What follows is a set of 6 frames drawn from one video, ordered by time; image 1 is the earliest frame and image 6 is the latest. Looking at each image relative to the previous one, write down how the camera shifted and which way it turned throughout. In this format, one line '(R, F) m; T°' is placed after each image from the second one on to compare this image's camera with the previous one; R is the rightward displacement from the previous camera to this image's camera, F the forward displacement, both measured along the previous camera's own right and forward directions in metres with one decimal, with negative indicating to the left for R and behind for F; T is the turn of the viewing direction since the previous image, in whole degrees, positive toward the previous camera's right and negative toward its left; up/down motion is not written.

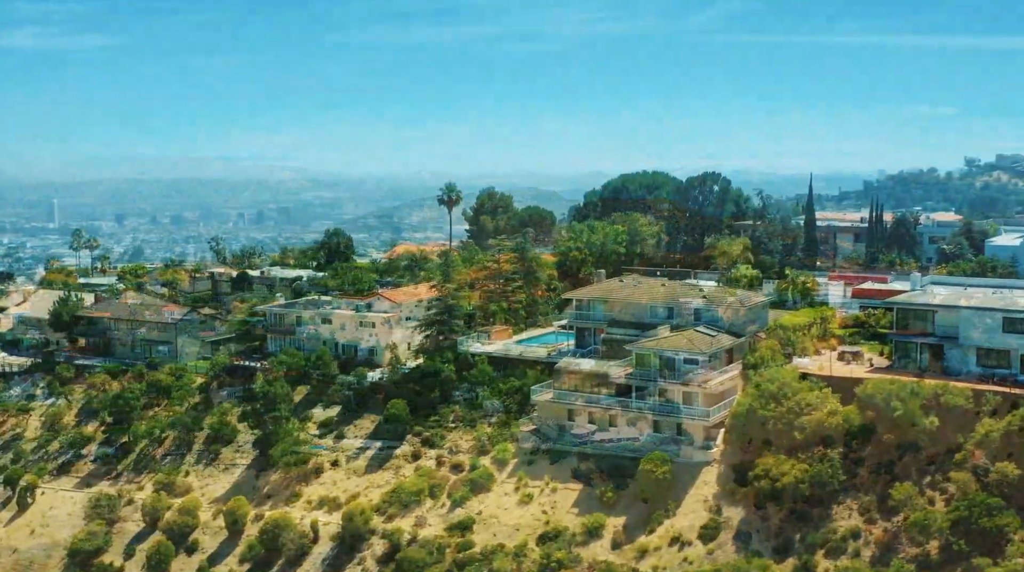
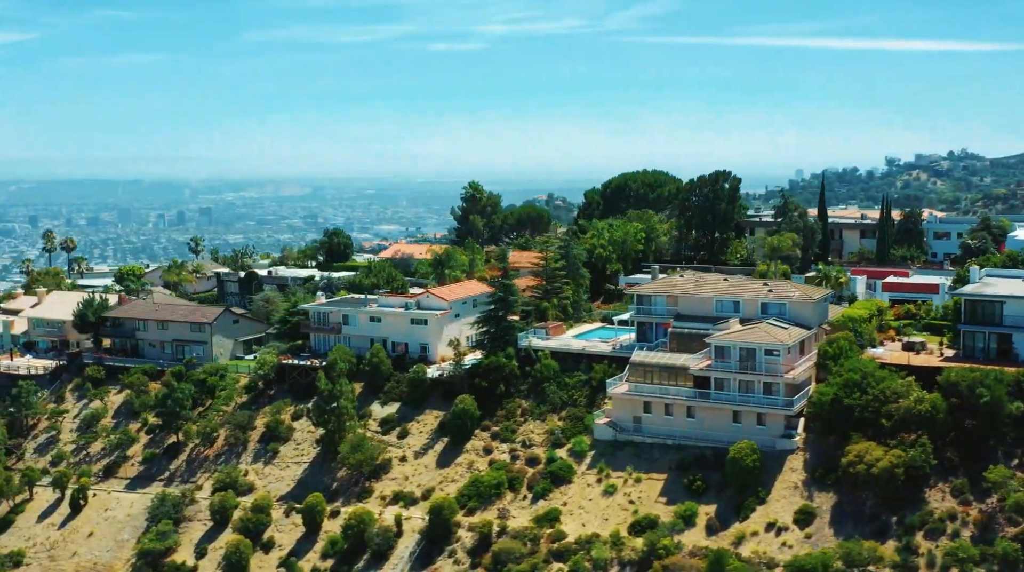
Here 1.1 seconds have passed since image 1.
(-4.6, -0.5) m; +3°
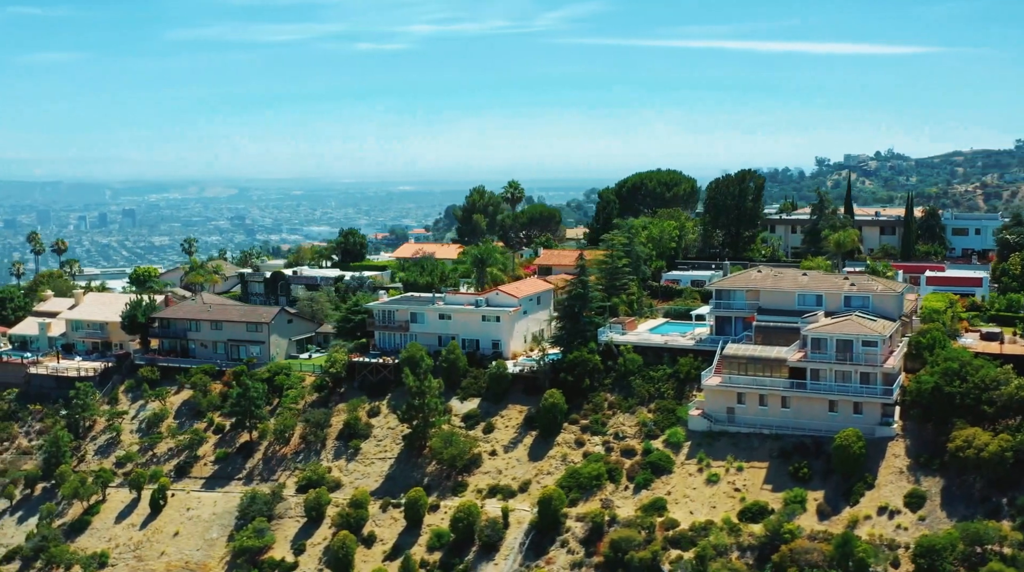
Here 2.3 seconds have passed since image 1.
(-5.2, -0.6) m; +3°
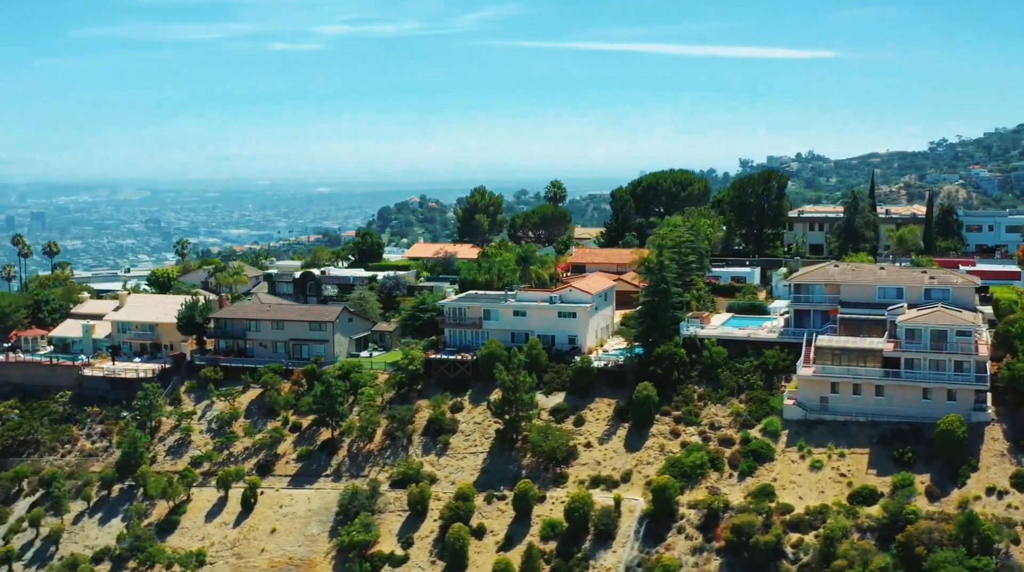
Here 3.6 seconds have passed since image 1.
(-5.9, -0.7) m; +3°
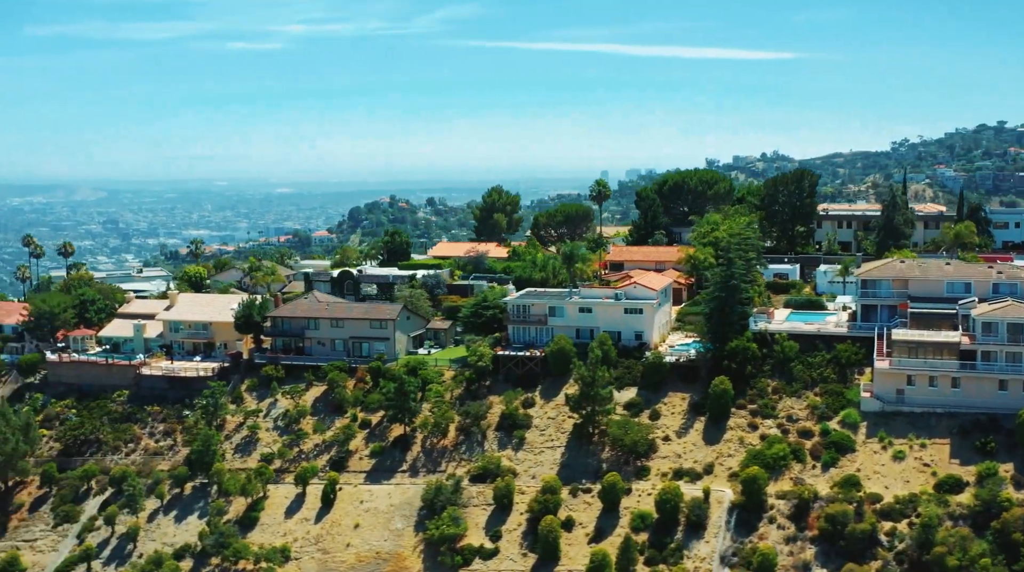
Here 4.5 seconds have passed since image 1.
(-4.0, -0.5) m; +1°
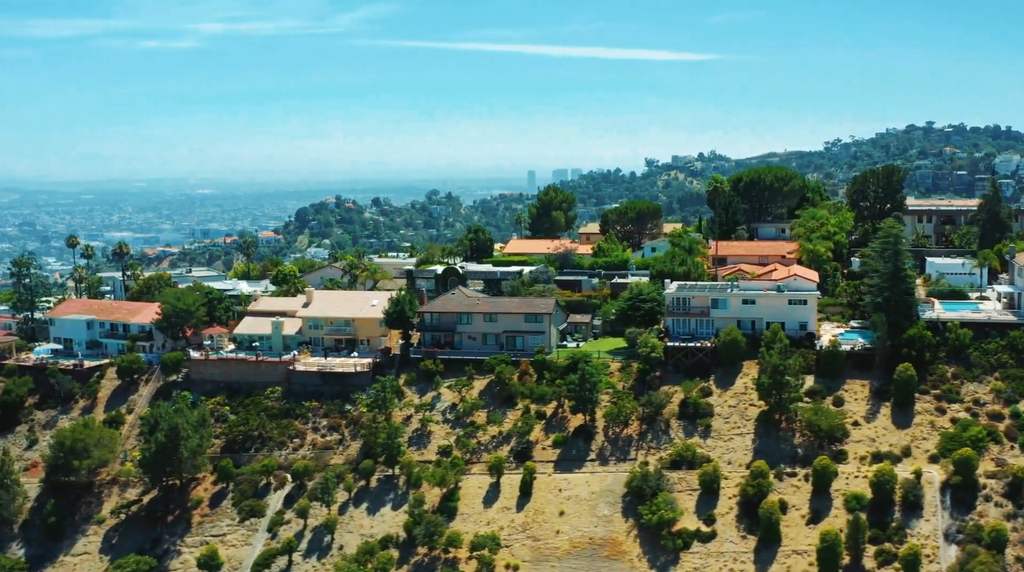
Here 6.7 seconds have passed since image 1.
(-9.6, -0.9) m; +3°
